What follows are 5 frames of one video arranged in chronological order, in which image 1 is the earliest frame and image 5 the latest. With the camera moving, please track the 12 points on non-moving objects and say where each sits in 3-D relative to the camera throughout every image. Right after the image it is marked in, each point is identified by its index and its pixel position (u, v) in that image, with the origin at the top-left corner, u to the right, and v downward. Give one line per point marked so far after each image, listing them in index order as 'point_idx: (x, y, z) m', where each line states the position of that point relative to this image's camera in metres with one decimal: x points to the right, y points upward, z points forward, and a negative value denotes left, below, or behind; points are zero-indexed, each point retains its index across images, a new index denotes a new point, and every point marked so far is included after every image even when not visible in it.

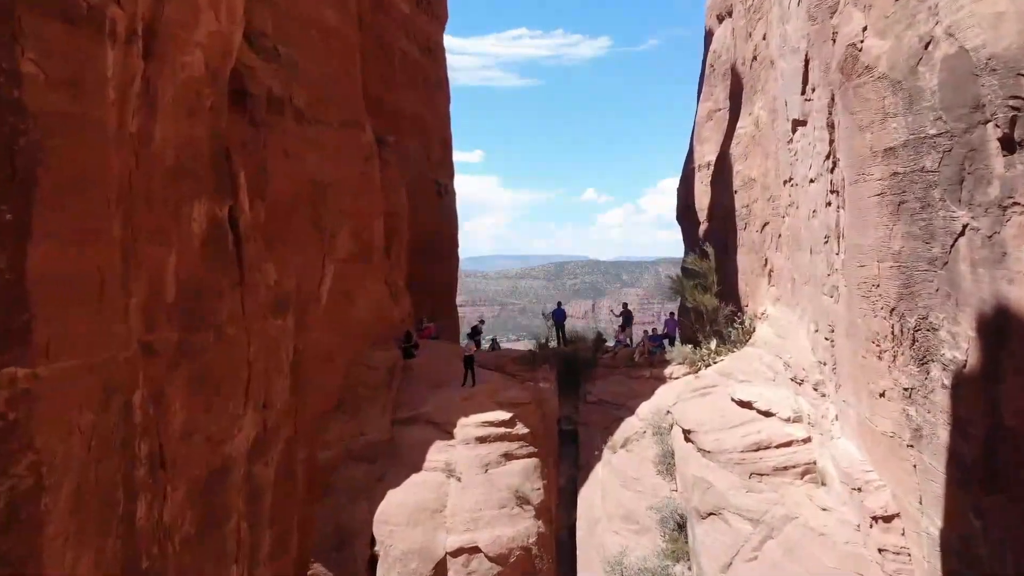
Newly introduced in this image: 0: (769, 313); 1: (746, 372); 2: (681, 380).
0: (+3.7, -0.4, +11.7) m
1: (+3.0, -1.1, +10.6) m
2: (+2.5, -1.4, +12.1) m
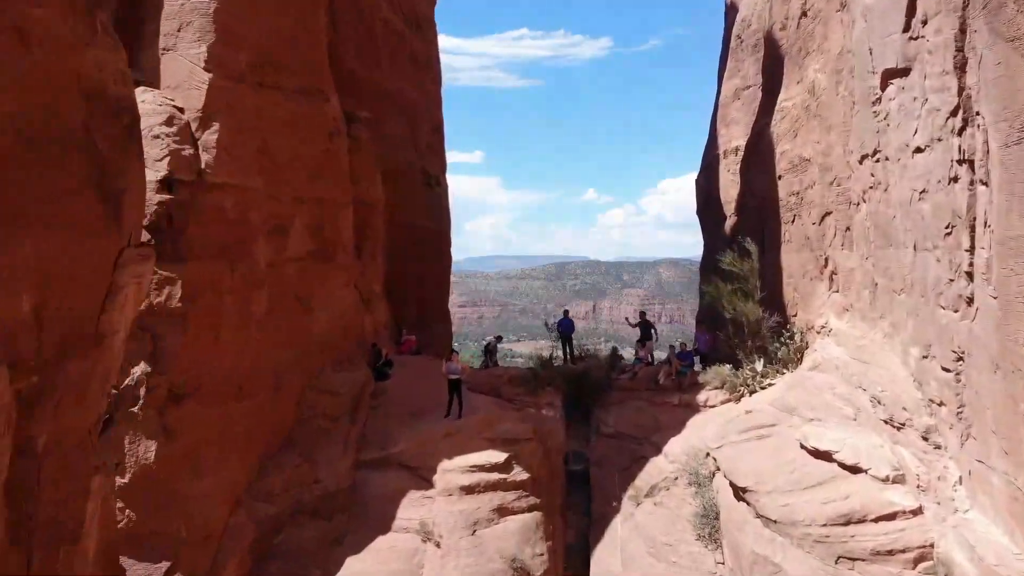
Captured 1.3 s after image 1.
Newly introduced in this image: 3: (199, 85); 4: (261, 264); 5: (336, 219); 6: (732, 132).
0: (+3.6, -0.4, +9.1) m
1: (+3.0, -1.2, +8.1) m
2: (+2.5, -1.5, +9.6) m
3: (-3.4, +2.2, +8.9) m
4: (-2.8, +0.3, +9.3) m
5: (-2.3, +0.9, +10.7) m
6: (+4.3, +3.1, +16.2) m
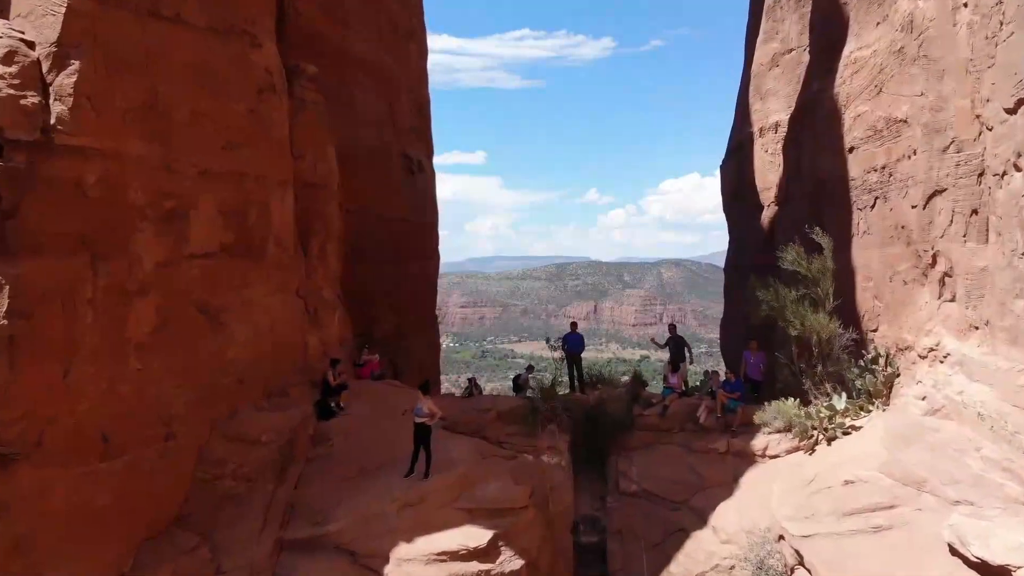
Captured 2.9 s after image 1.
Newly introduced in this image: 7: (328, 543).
0: (+3.5, -0.5, +6.4) m
1: (+2.9, -1.2, +5.3) m
2: (+2.4, -1.5, +6.9) m
3: (-3.5, +2.1, +6.2) m
4: (-2.9, +0.2, +6.6) m
5: (-2.4, +0.8, +8.0) m
6: (+4.2, +3.0, +13.5) m
7: (-1.4, -2.1, +6.6) m
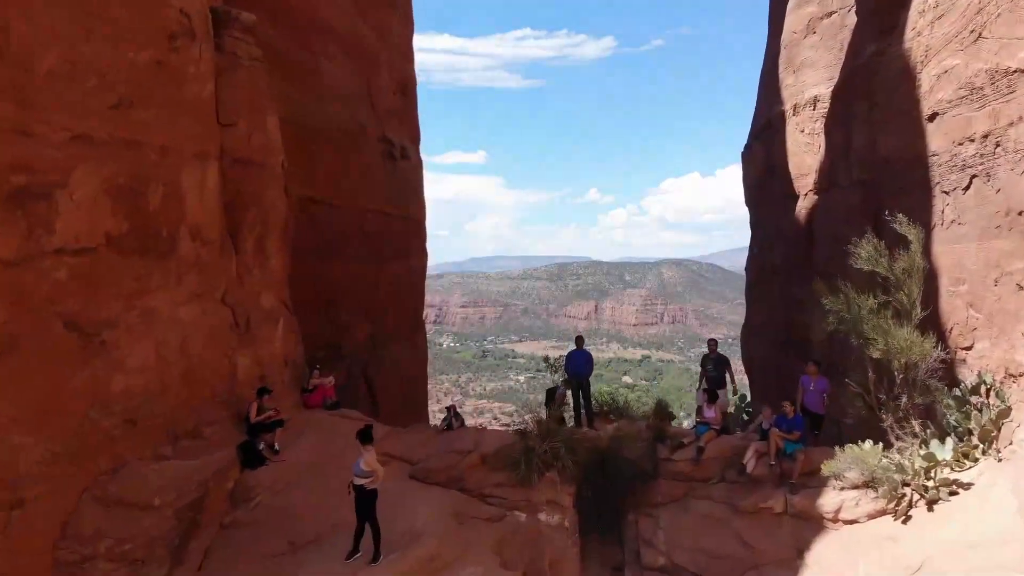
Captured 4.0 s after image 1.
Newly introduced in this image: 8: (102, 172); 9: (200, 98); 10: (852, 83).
0: (+3.4, -0.6, +4.5) m
1: (+2.8, -1.3, +3.4) m
2: (+2.3, -1.6, +5.0) m
3: (-3.6, +2.1, +4.3) m
4: (-3.0, +0.2, +4.7) m
5: (-2.5, +0.8, +6.1) m
6: (+4.1, +3.0, +11.6) m
7: (-1.5, -2.1, +4.7) m
8: (-2.8, +0.8, +5.5) m
9: (-2.5, +1.5, +6.5) m
10: (+4.0, +2.4, +9.6) m
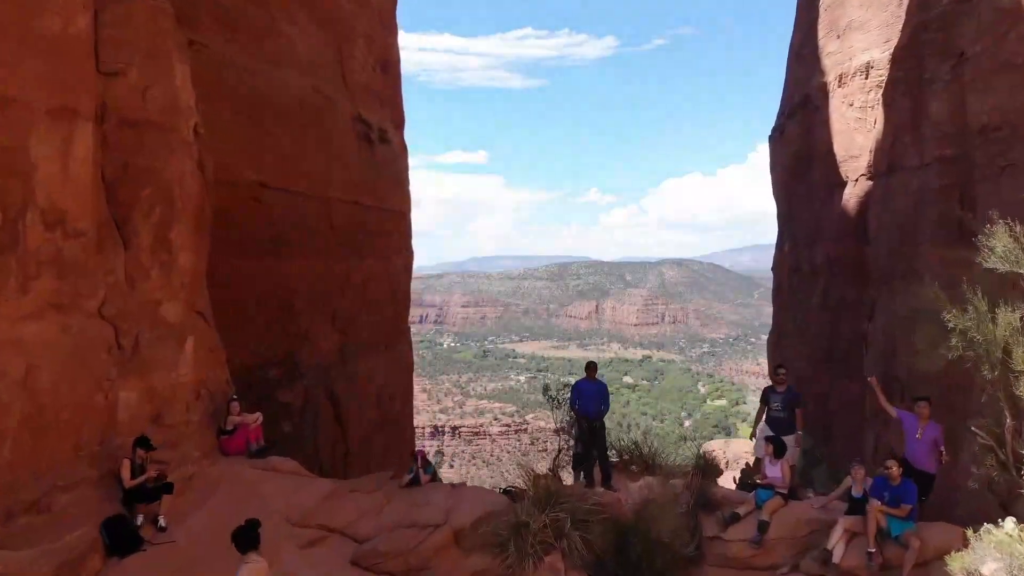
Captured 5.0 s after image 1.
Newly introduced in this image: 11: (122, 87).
0: (+3.3, -0.6, +2.7) m
1: (+2.7, -1.3, +1.7) m
2: (+2.2, -1.6, +3.2) m
3: (-3.6, +2.0, +2.5) m
4: (-3.1, +0.1, +2.9) m
5: (-2.6, +0.7, +4.3) m
6: (+4.1, +2.9, +9.8) m
7: (-1.6, -2.2, +2.9) m
8: (-2.8, +0.7, +3.7) m
9: (-2.5, +1.5, +4.7) m
10: (+3.9, +2.4, +7.8) m
11: (-2.4, +1.2, +5.1) m
